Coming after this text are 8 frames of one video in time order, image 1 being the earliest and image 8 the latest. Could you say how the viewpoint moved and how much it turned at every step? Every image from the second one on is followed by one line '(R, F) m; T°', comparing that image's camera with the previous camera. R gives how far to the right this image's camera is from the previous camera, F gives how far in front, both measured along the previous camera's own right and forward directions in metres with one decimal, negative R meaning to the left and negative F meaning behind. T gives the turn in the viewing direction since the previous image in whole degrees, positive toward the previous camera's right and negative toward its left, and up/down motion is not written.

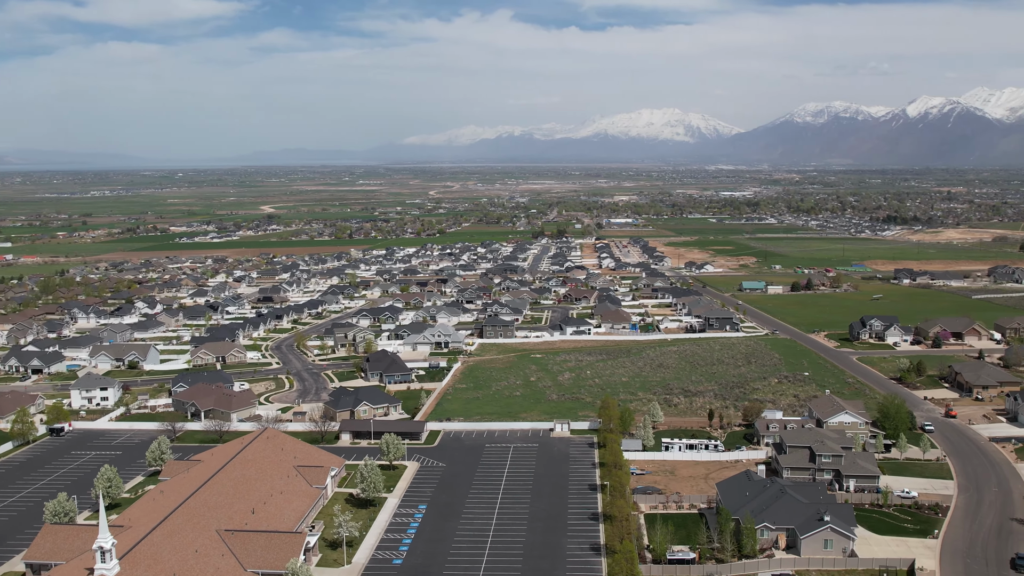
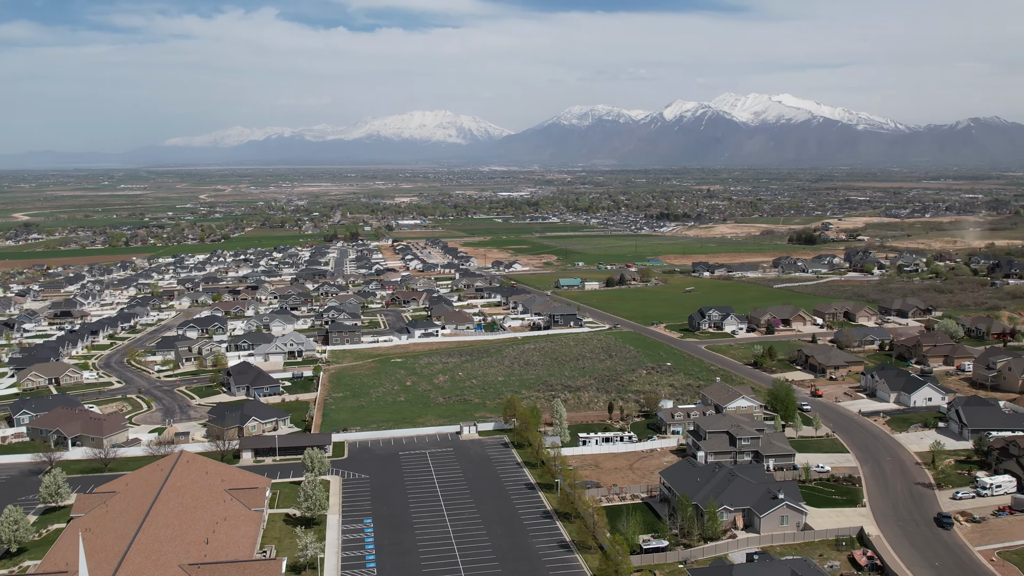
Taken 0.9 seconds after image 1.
(-5.5, +0.6) m; +14°
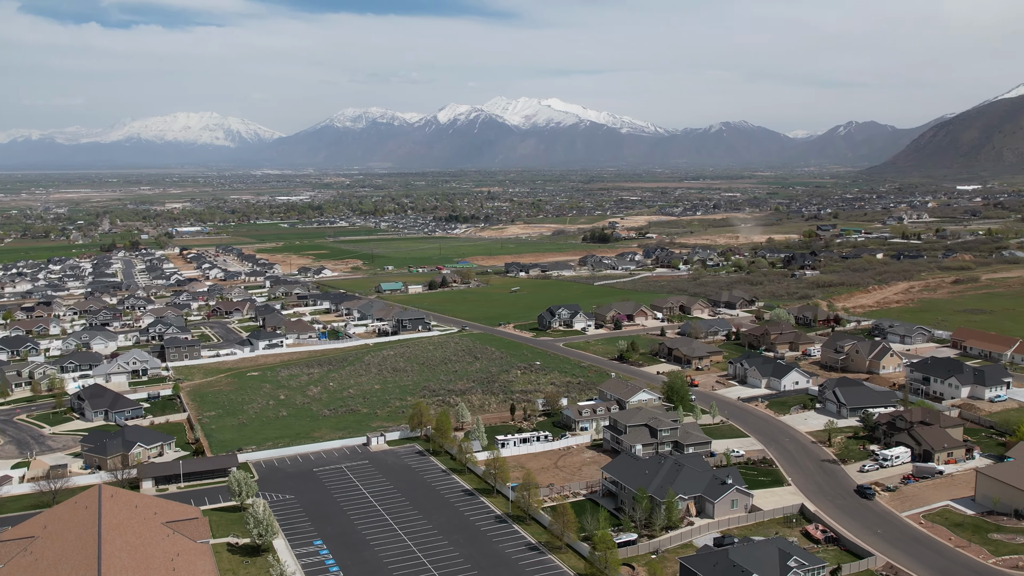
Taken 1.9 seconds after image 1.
(-5.5, +0.7) m; +14°
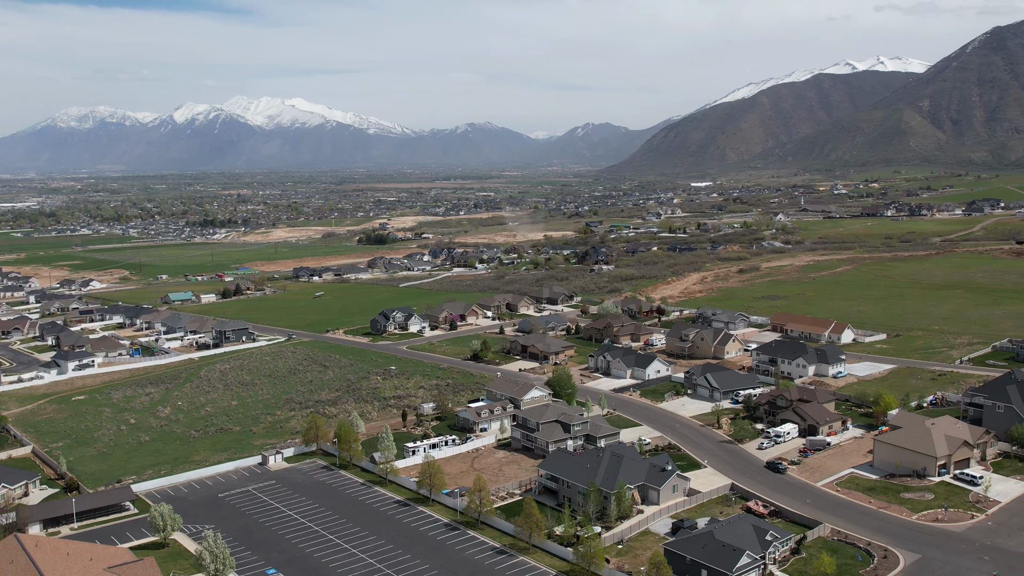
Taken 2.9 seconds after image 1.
(-6.2, +0.9) m; +15°
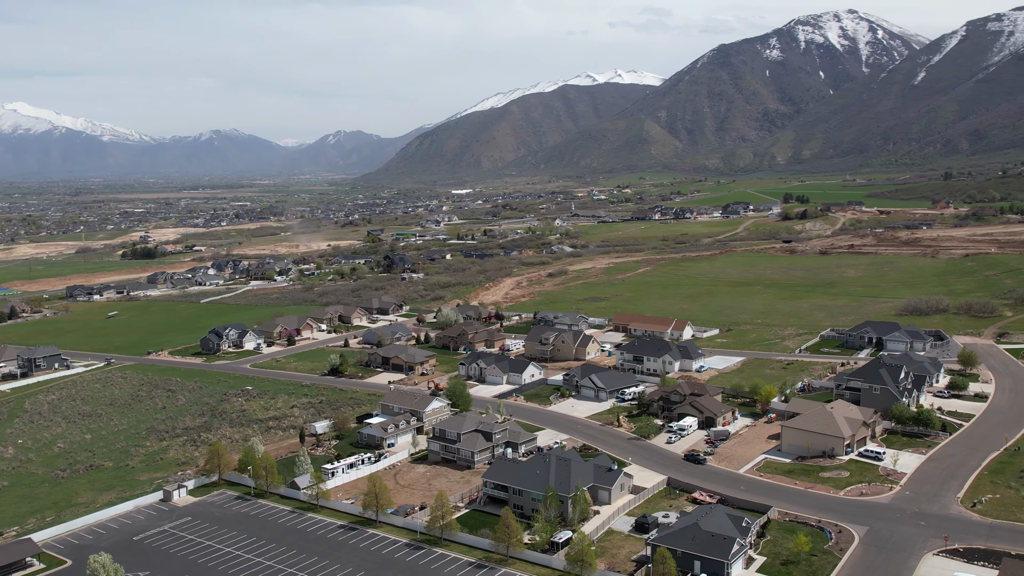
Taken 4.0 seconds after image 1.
(-6.4, +1.0) m; +15°
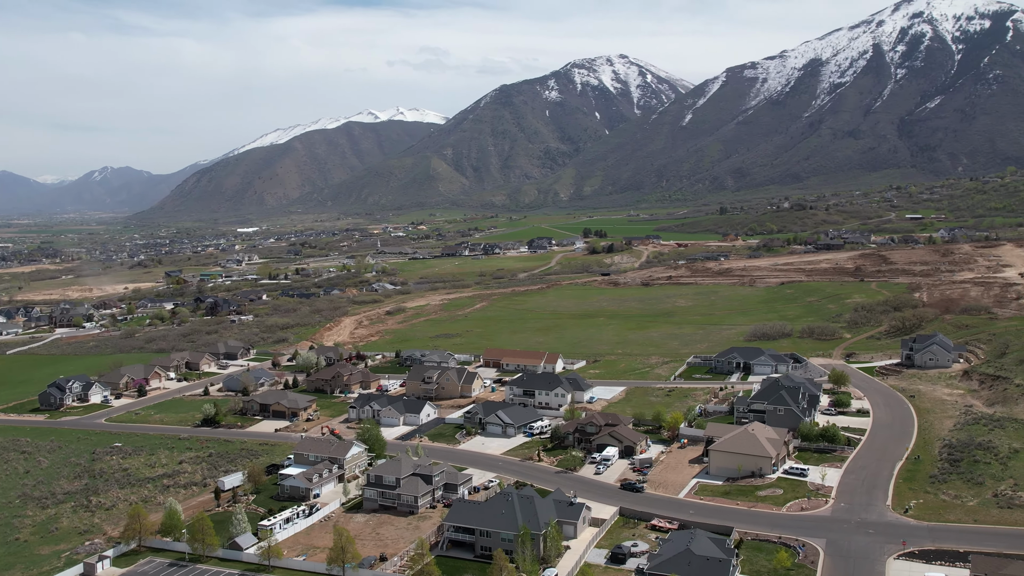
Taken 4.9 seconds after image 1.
(-6.0, +1.0) m; +14°
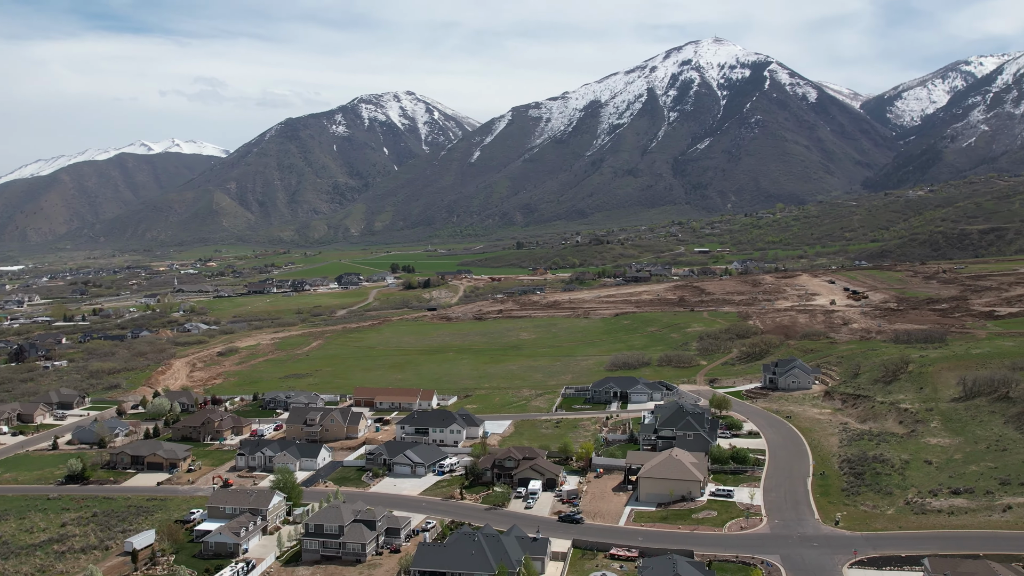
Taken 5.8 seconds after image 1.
(-6.0, +1.0) m; +13°
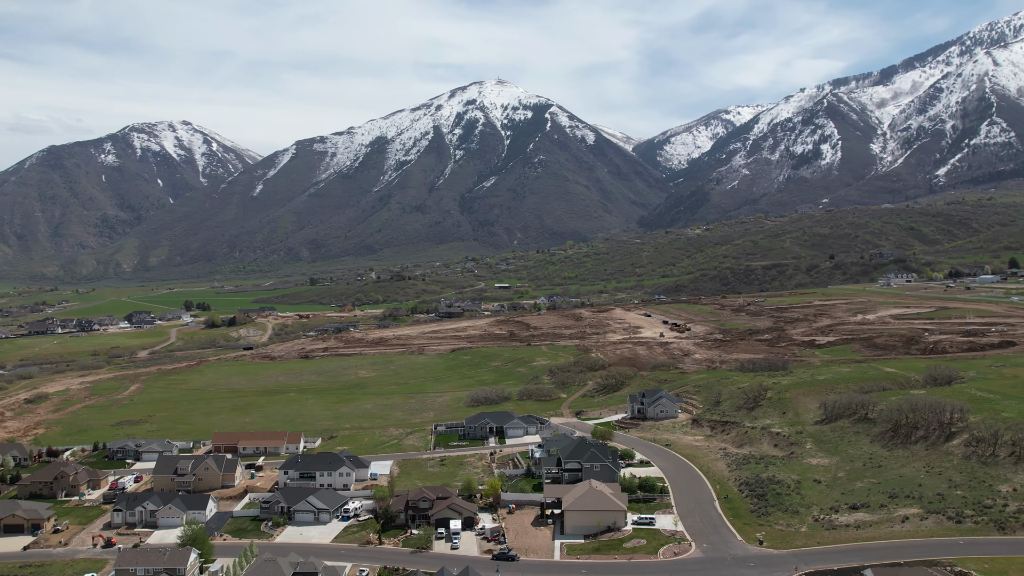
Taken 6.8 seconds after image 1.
(-6.0, +1.1) m; +14°
